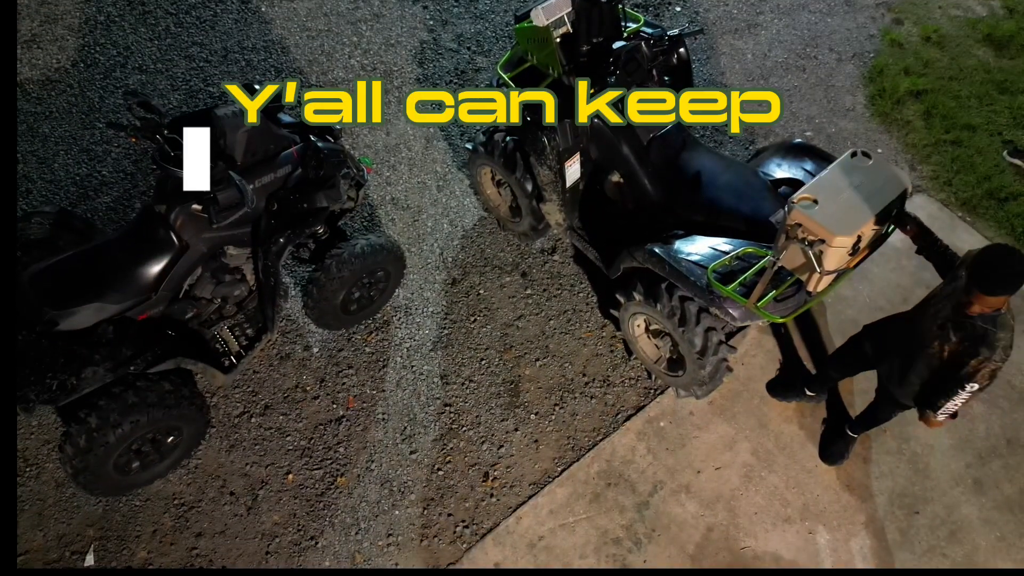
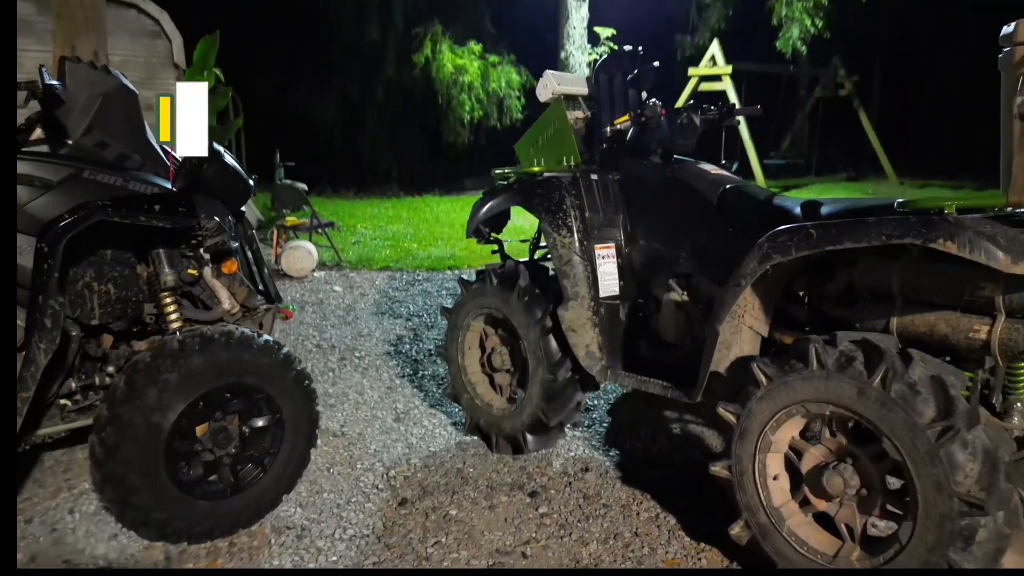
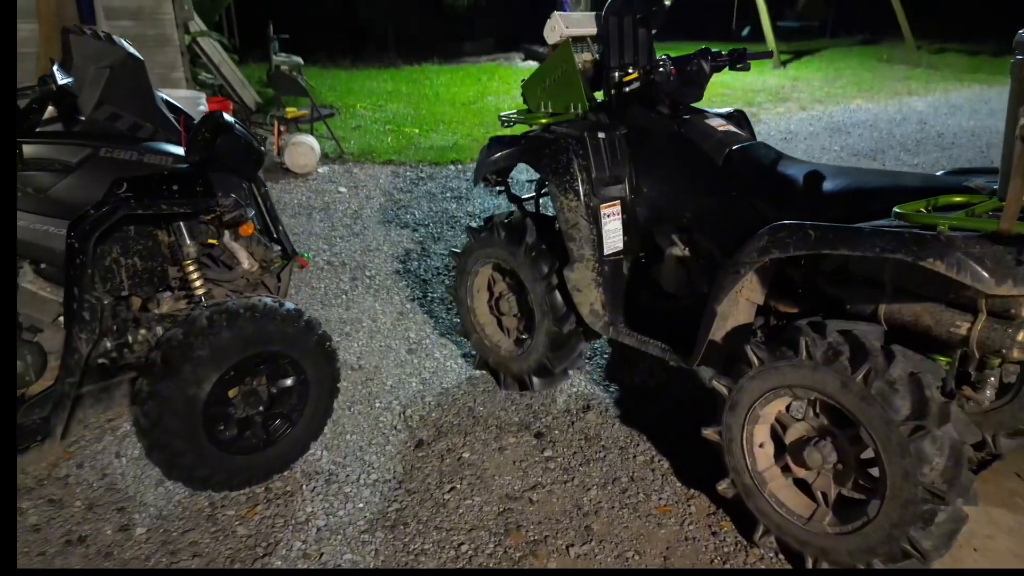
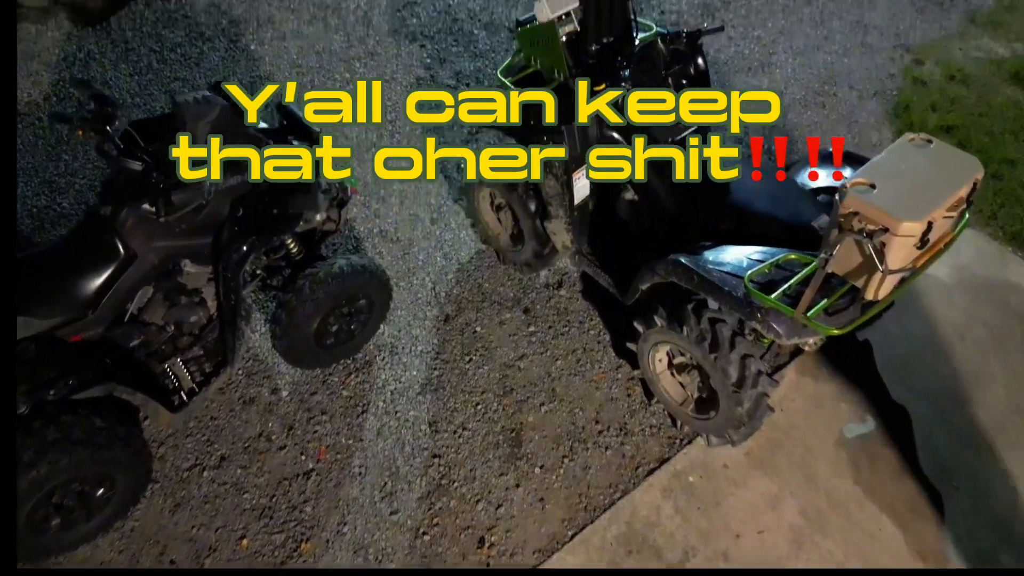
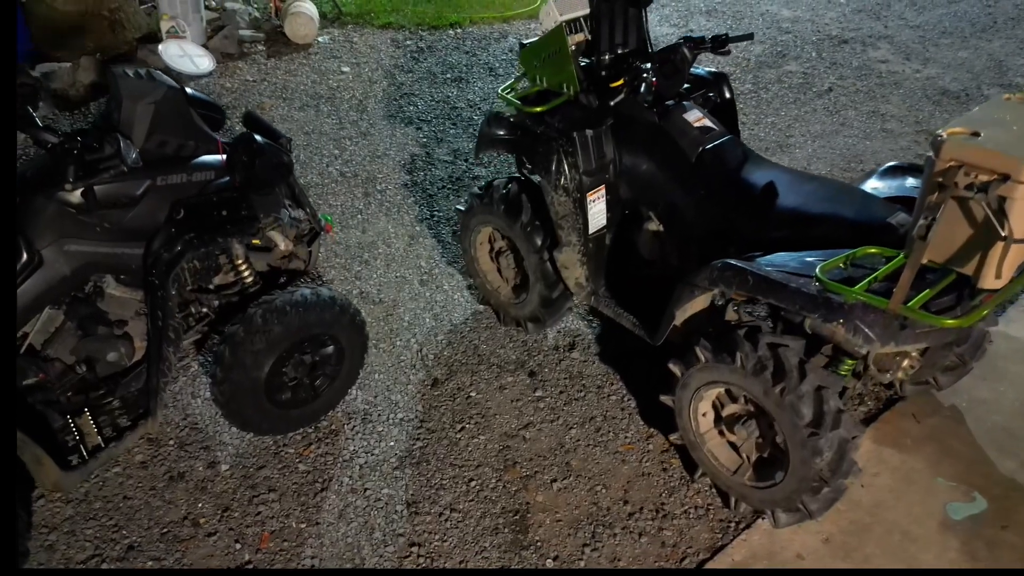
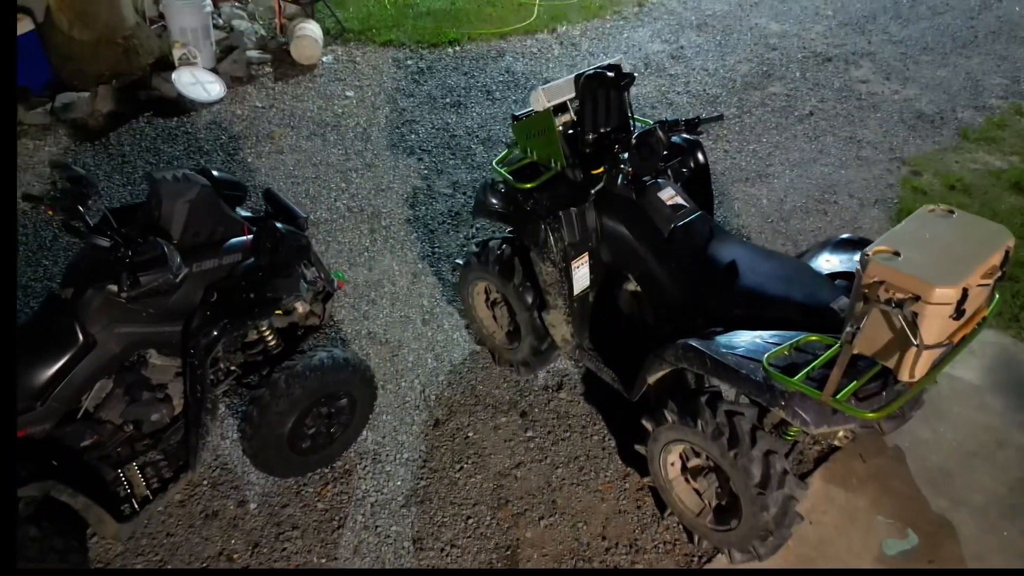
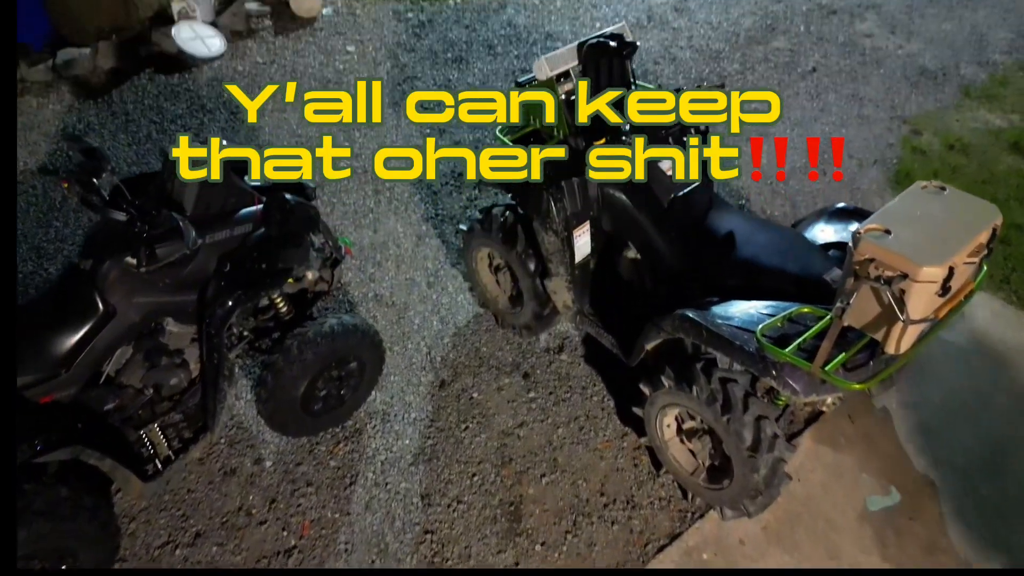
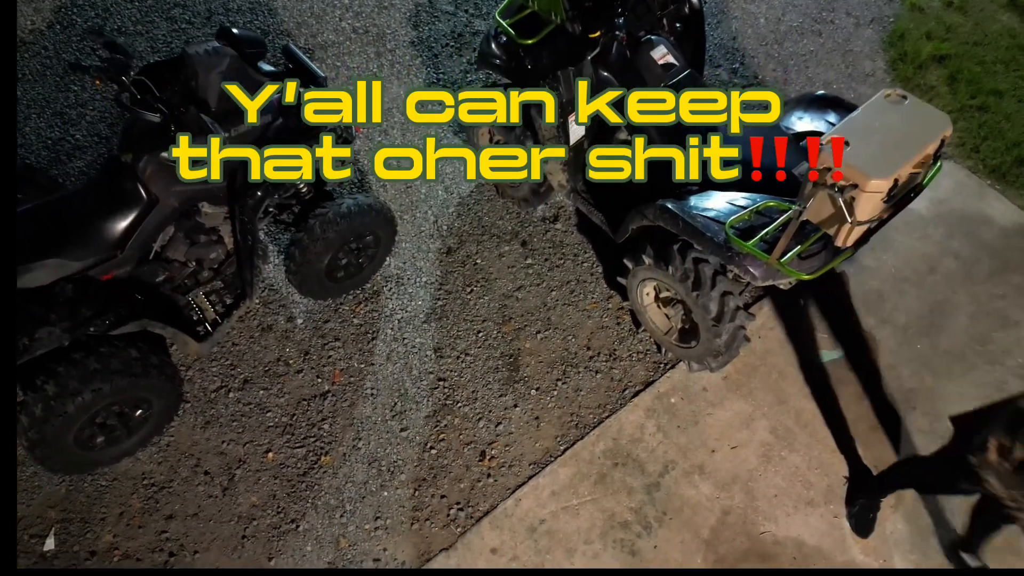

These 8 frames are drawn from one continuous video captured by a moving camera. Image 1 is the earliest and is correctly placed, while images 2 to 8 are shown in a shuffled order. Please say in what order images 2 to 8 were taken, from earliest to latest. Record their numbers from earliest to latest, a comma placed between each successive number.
8, 4, 7, 6, 5, 3, 2
